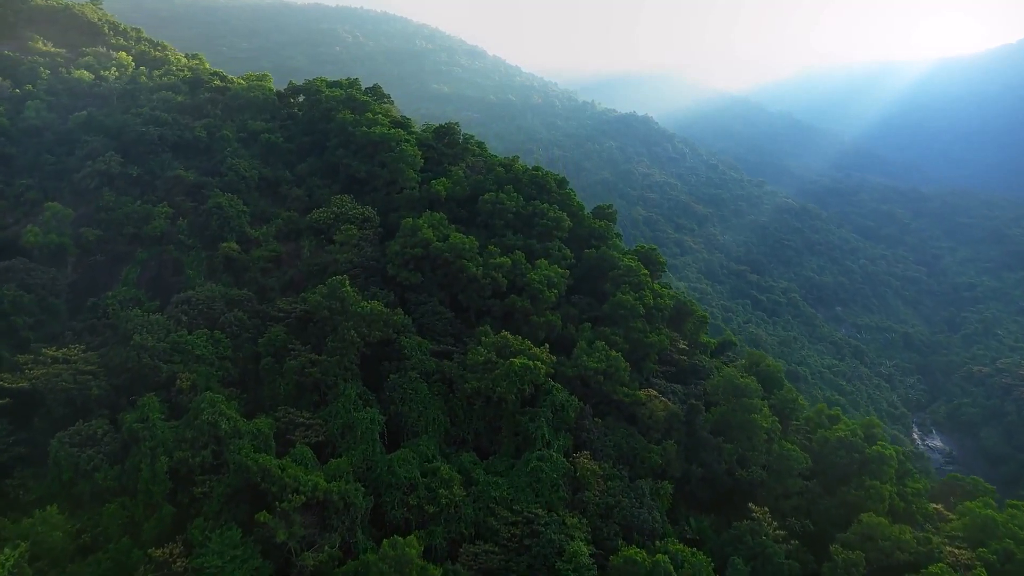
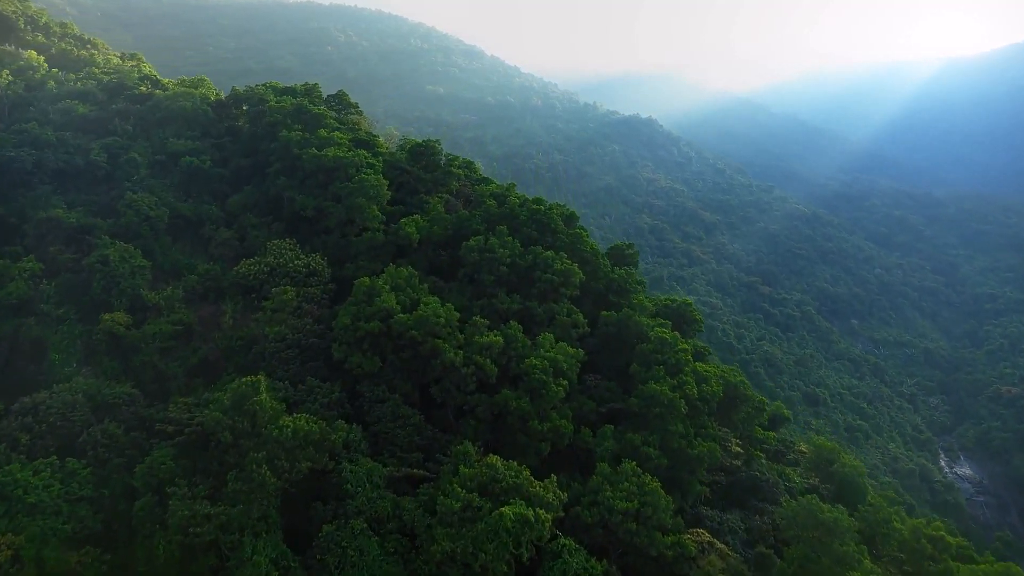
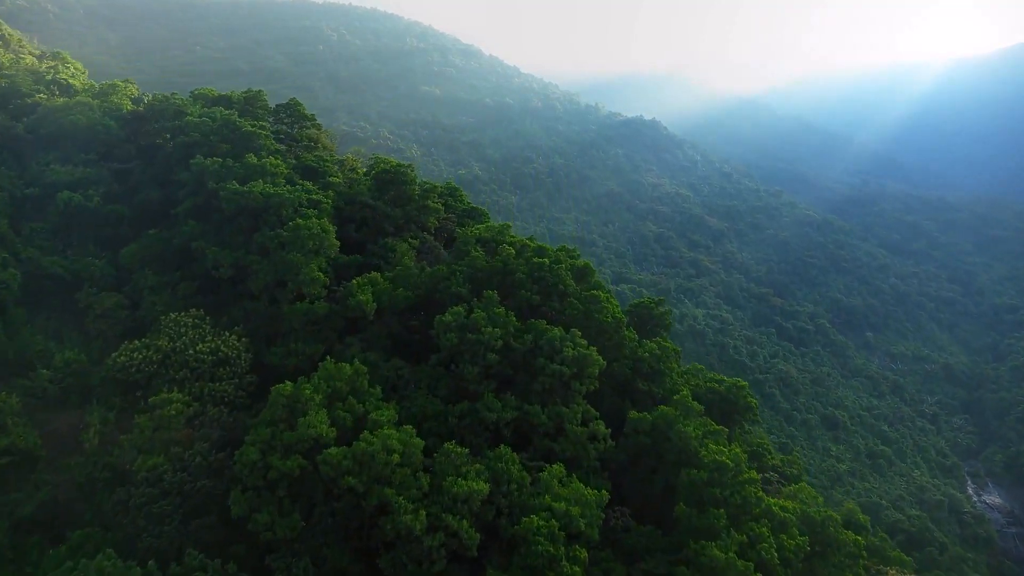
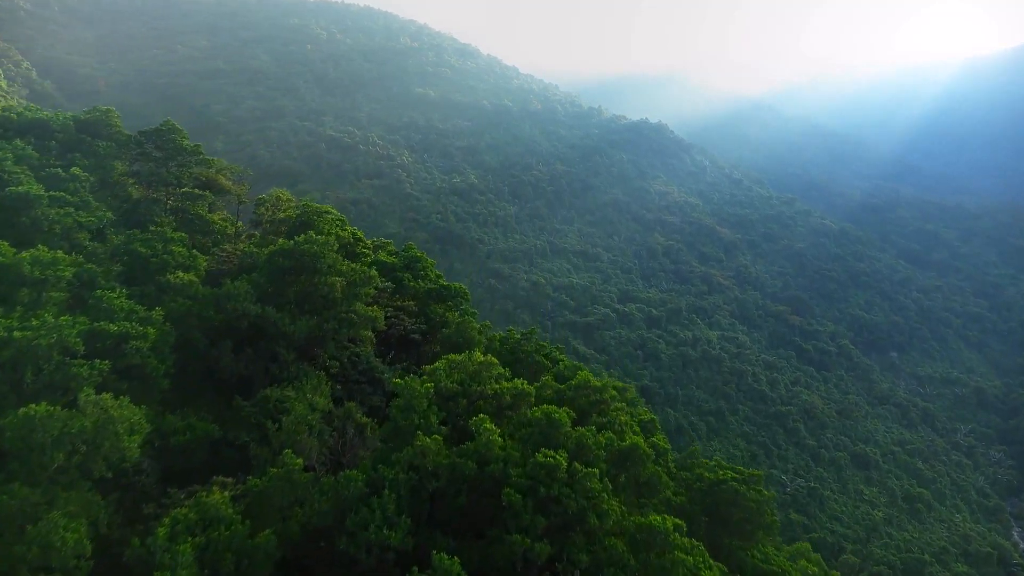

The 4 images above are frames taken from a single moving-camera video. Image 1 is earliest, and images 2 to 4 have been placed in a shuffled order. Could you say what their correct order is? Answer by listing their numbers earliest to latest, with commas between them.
2, 3, 4
